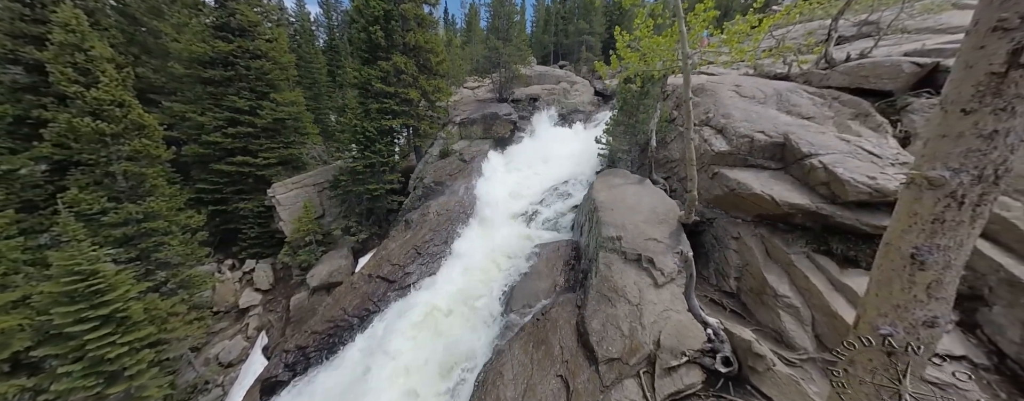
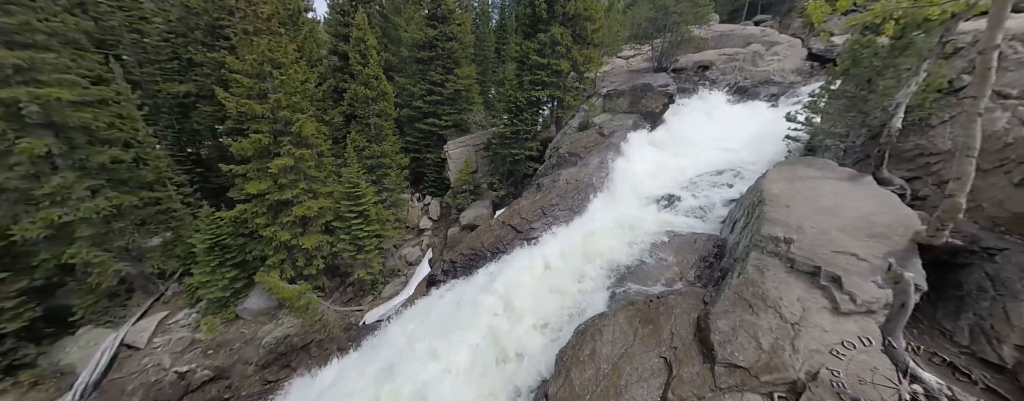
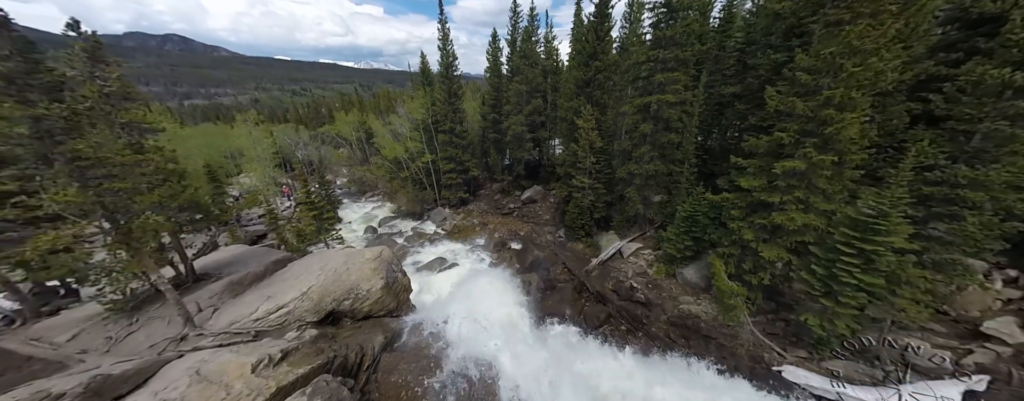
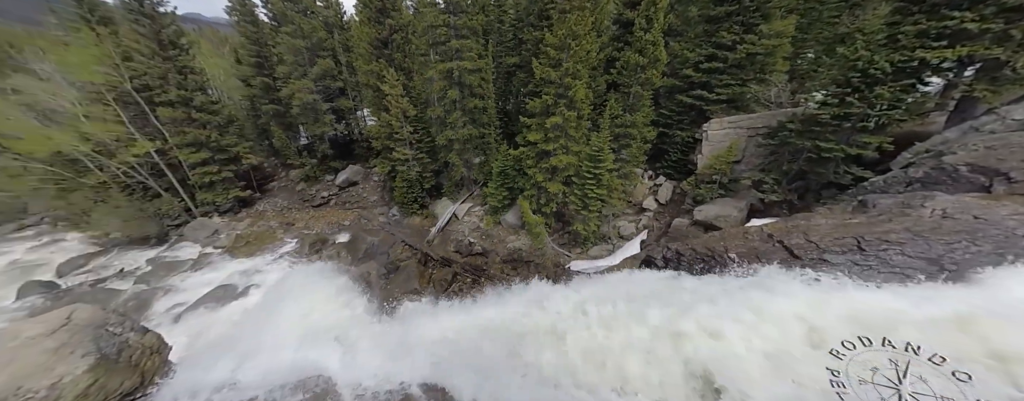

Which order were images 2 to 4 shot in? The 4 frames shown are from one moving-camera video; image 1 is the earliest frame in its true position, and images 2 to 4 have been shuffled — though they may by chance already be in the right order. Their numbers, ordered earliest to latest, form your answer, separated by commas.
2, 4, 3
